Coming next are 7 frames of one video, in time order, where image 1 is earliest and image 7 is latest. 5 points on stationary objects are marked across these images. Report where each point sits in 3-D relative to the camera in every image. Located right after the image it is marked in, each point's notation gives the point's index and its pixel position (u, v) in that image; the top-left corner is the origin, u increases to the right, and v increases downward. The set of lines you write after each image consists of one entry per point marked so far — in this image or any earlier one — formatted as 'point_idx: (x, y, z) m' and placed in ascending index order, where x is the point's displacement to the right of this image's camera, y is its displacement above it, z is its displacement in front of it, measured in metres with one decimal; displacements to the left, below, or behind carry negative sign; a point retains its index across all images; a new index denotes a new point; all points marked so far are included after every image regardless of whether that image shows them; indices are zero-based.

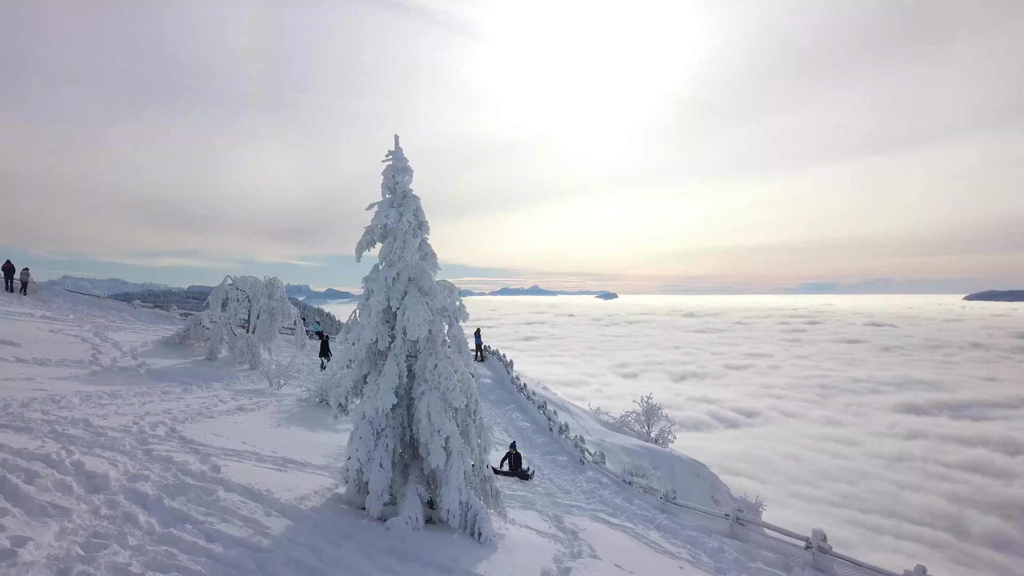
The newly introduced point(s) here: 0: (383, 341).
0: (-2.2, -0.9, +7.9) m
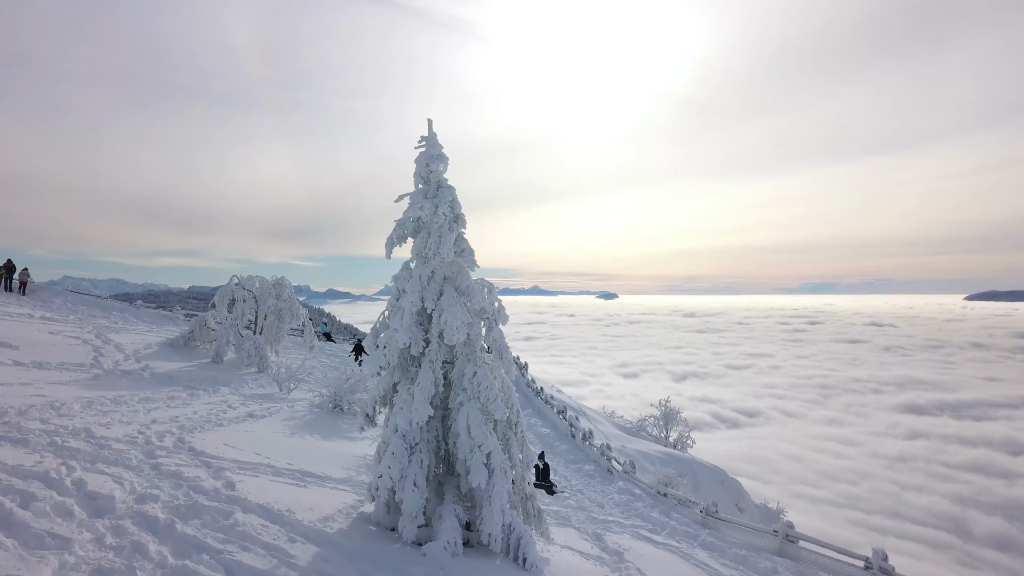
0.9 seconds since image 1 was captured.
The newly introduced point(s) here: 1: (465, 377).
0: (-1.5, -0.9, +7.2) m
1: (-0.7, -1.3, +7.0) m
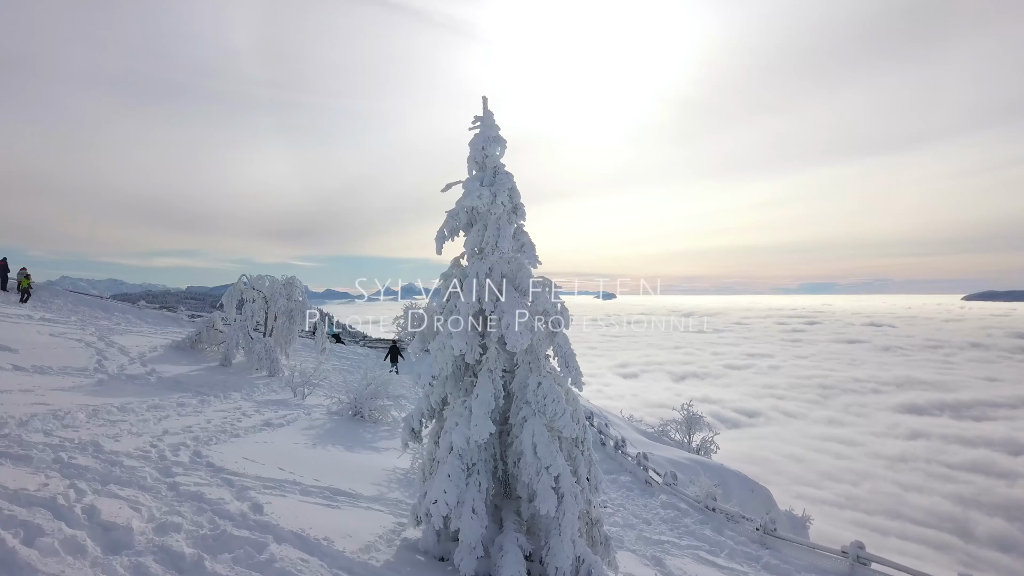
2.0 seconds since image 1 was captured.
0: (-0.5, -0.9, +6.3) m
1: (+0.2, -1.3, +6.2) m
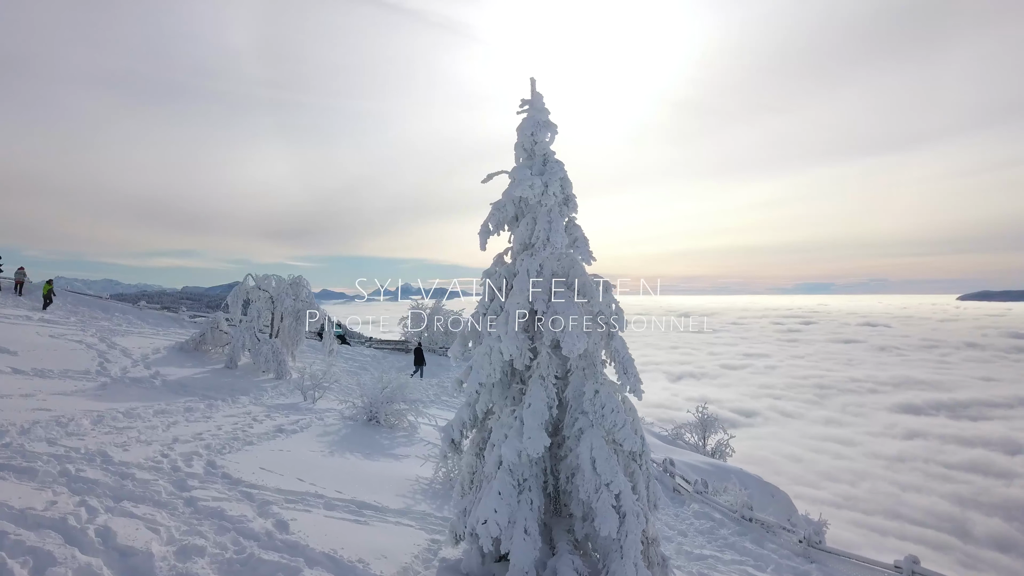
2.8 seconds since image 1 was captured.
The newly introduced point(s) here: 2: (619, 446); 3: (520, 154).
0: (+0.1, -0.9, +5.8) m
1: (+0.9, -1.3, +5.7) m
2: (+1.3, -1.9, +5.6) m
3: (+0.1, +1.7, +6.0) m
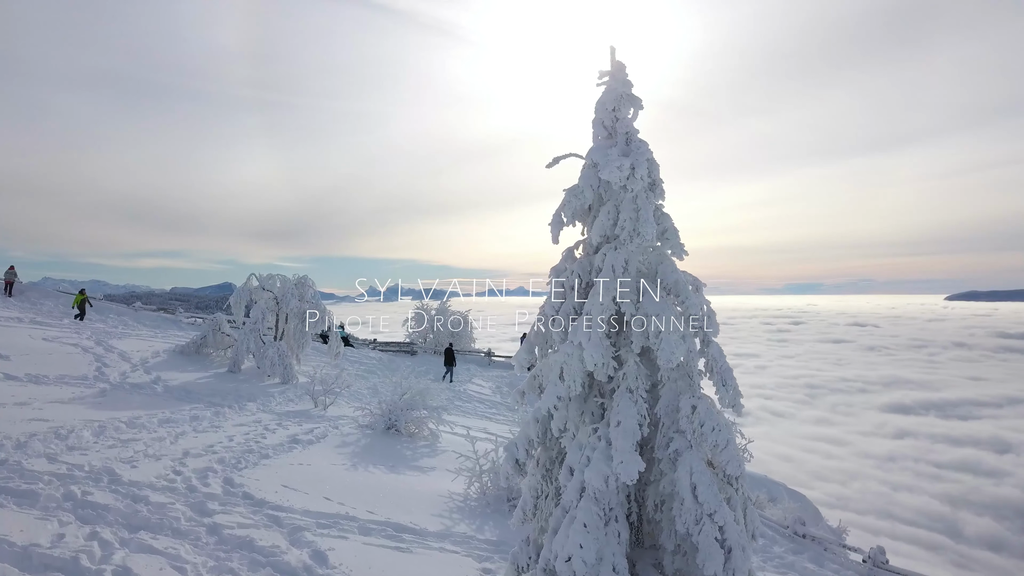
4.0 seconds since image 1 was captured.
0: (+1.0, -0.9, +5.0) m
1: (+1.8, -1.3, +4.9) m
2: (+2.2, -1.9, +4.9) m
3: (+1.0, +1.7, +5.3) m
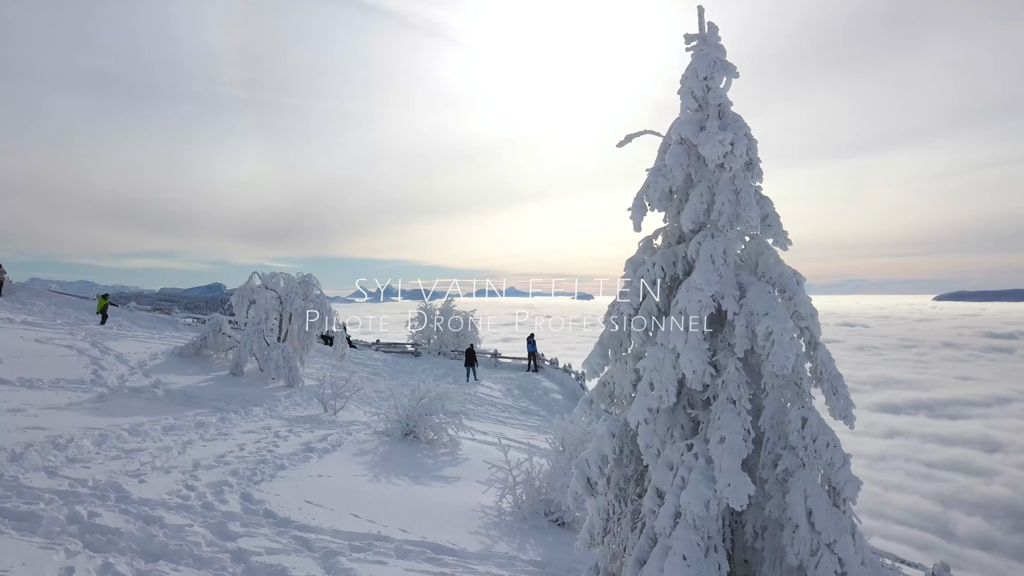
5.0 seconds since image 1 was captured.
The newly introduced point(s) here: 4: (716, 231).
0: (+1.8, -0.8, +4.4) m
1: (+2.5, -1.3, +4.3) m
2: (+2.9, -1.9, +4.3) m
3: (+1.7, +1.7, +4.6) m
4: (+1.9, +0.5, +4.5) m
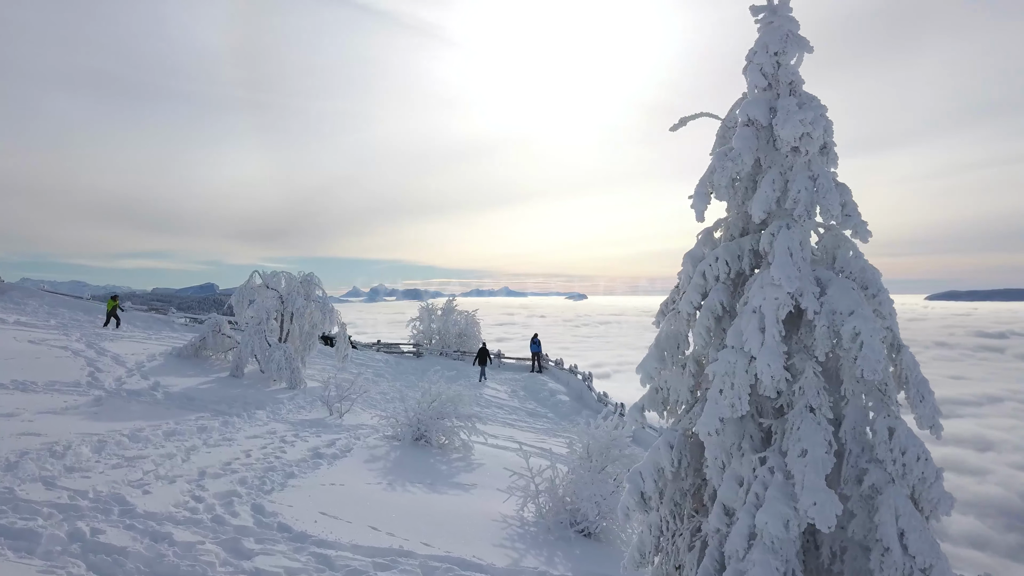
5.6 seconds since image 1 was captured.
0: (+2.2, -0.8, +4.0) m
1: (+3.0, -1.2, +3.9) m
2: (+3.4, -1.9, +3.9) m
3: (+2.2, +1.8, +4.2) m
4: (+2.4, +0.5, +4.1) m
